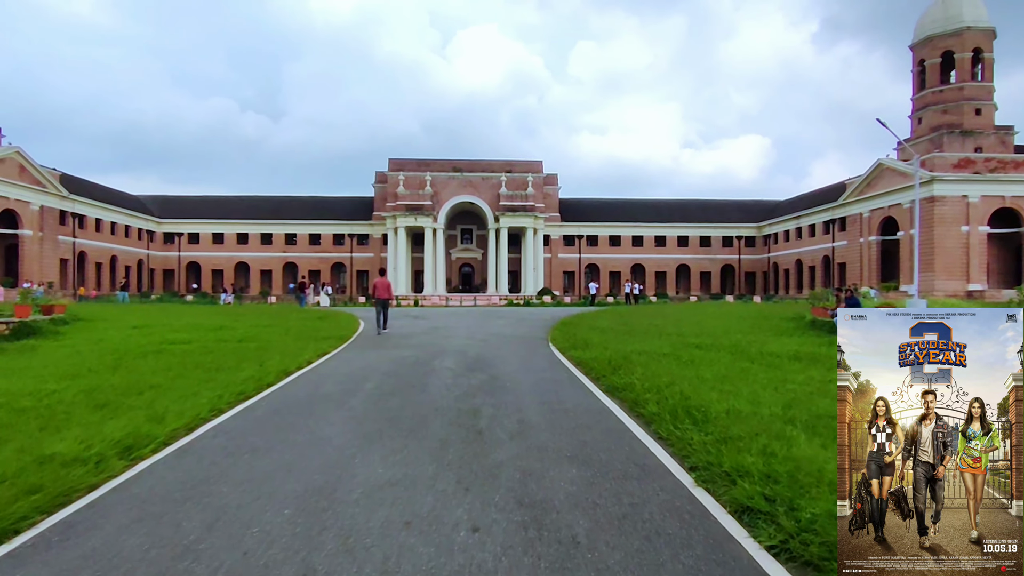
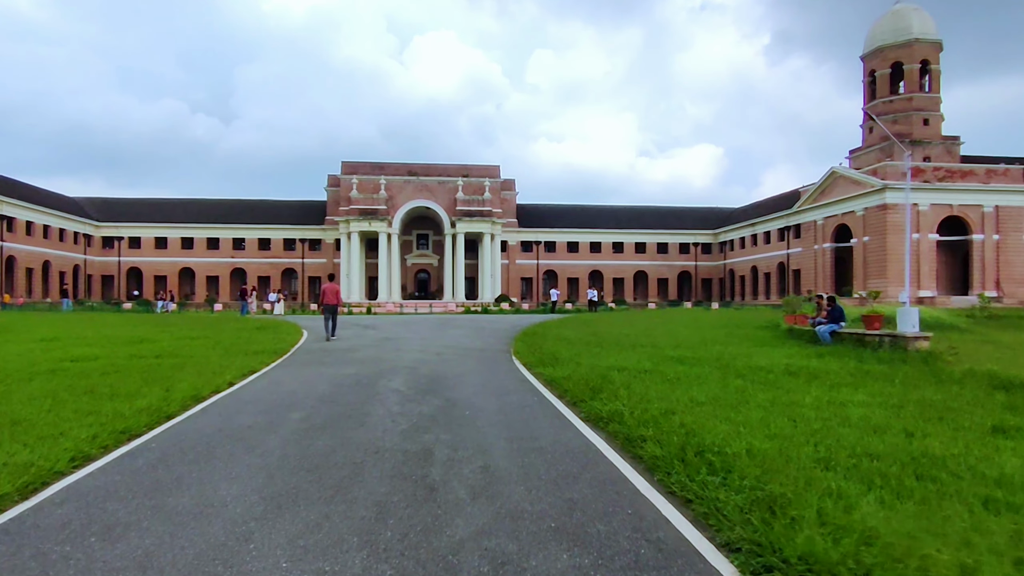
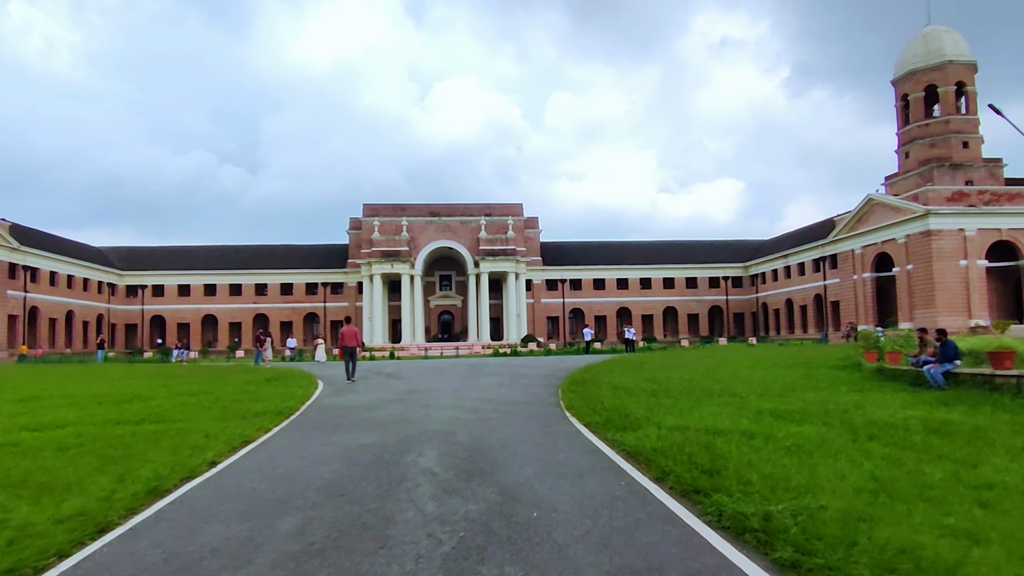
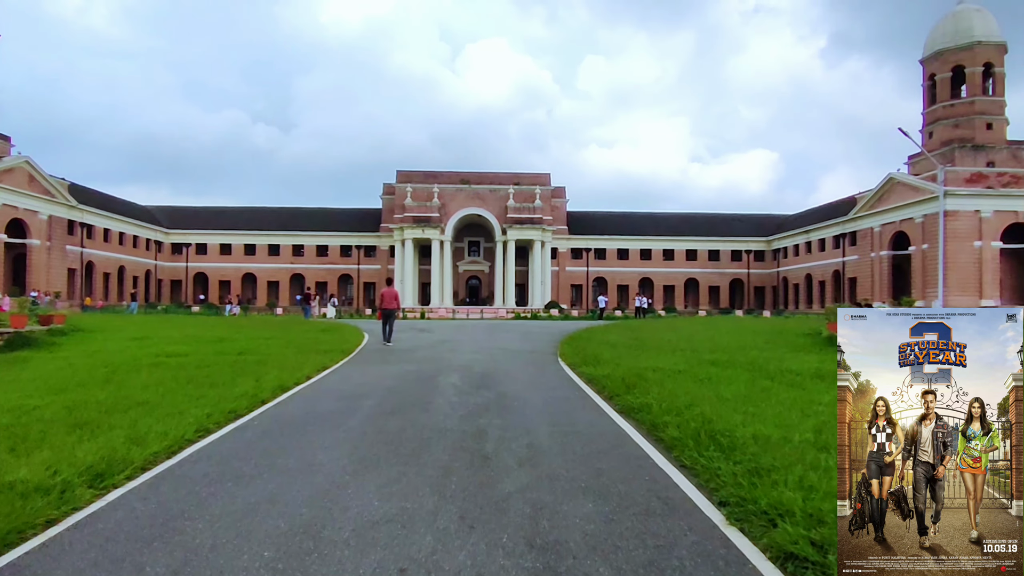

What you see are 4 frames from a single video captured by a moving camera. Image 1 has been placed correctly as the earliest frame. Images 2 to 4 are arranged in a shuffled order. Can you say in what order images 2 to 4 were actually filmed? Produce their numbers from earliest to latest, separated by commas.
4, 2, 3
